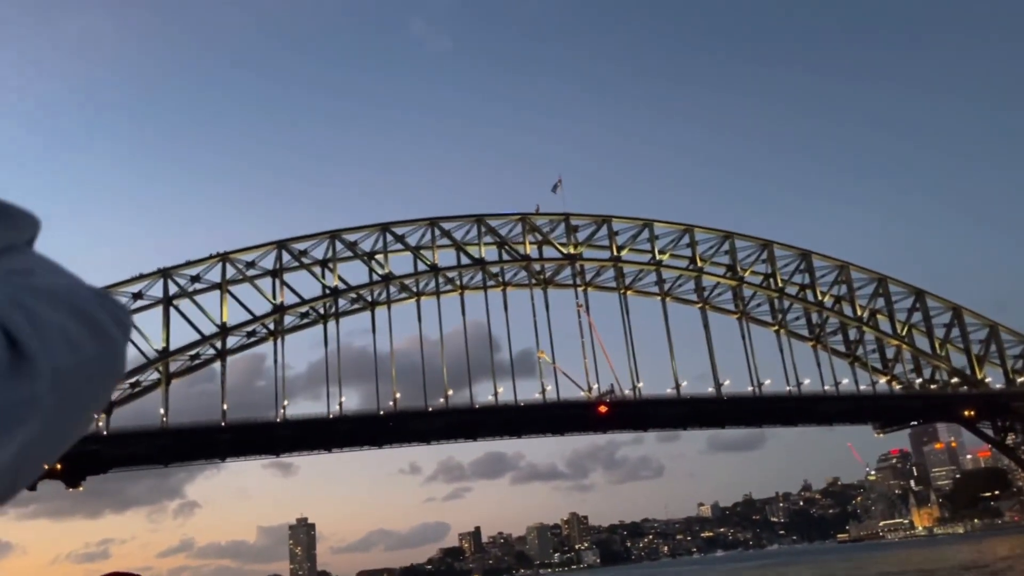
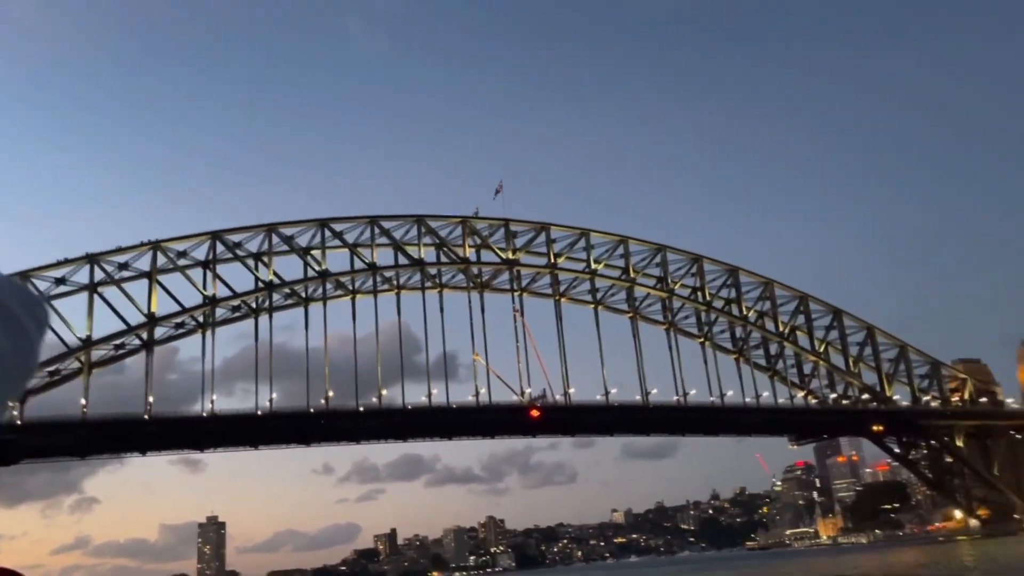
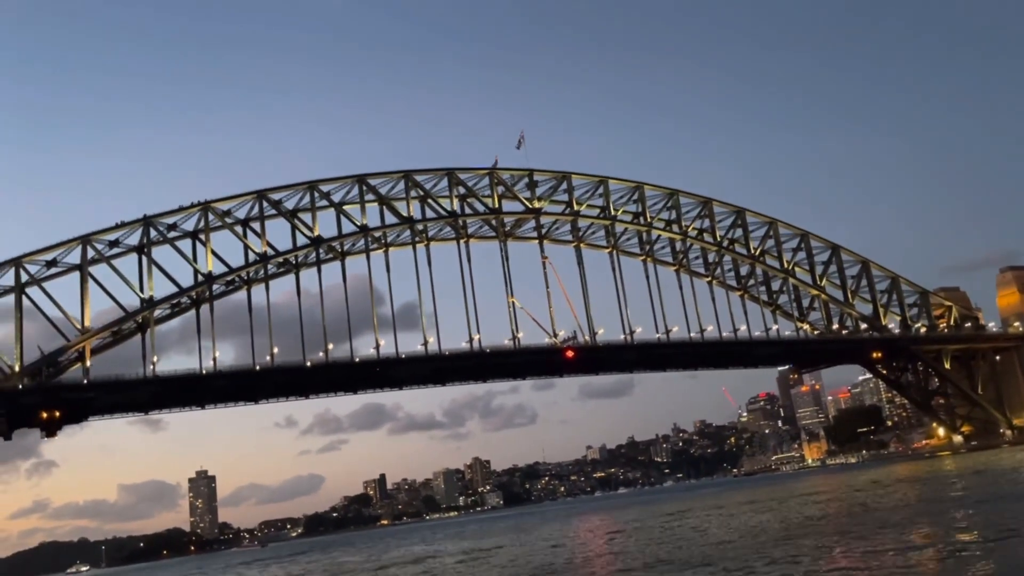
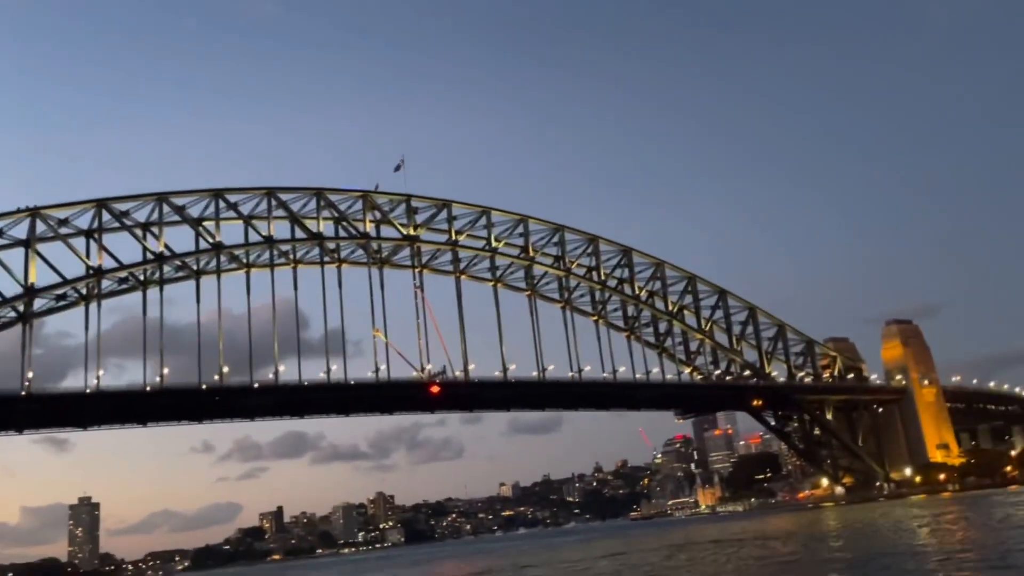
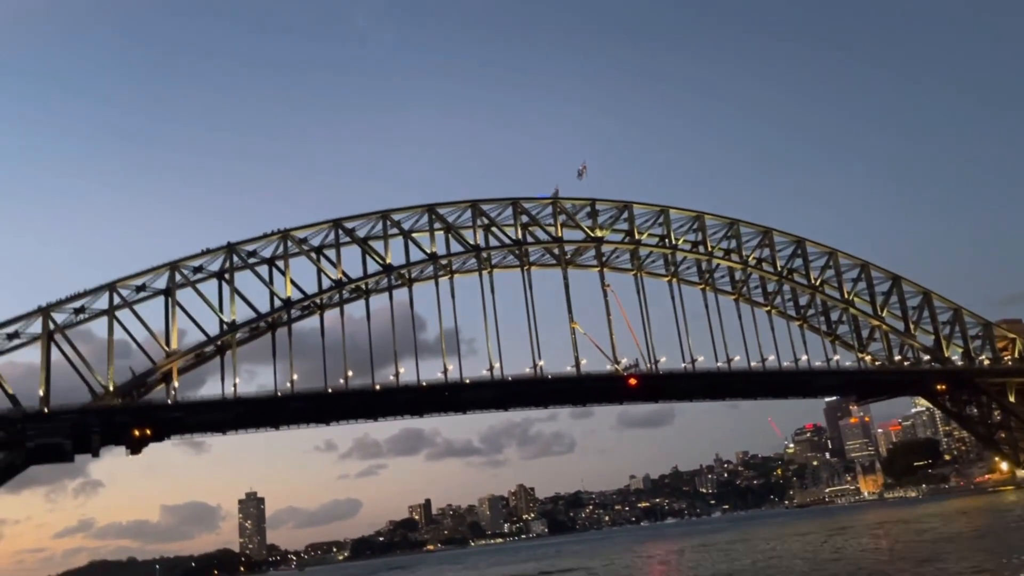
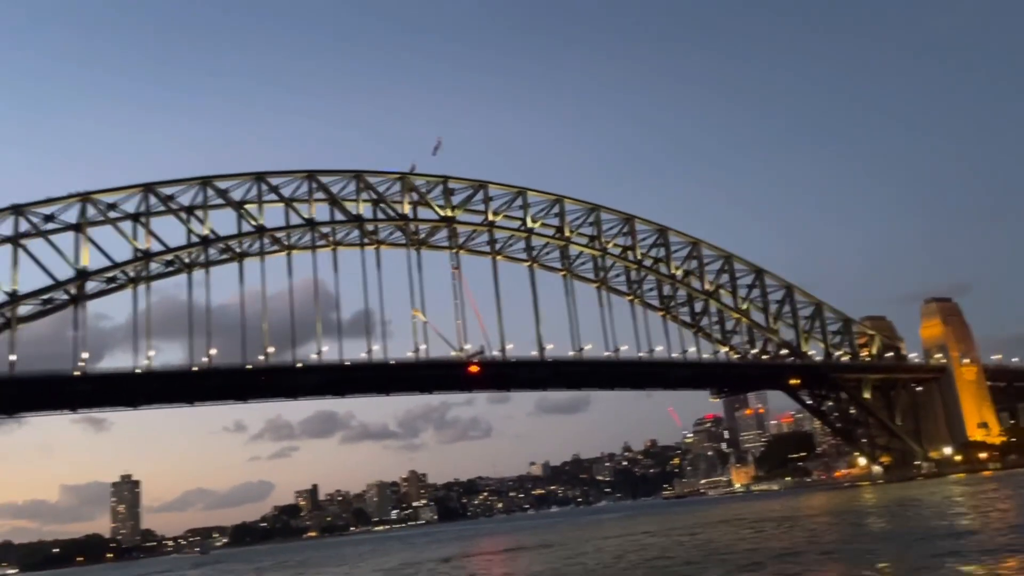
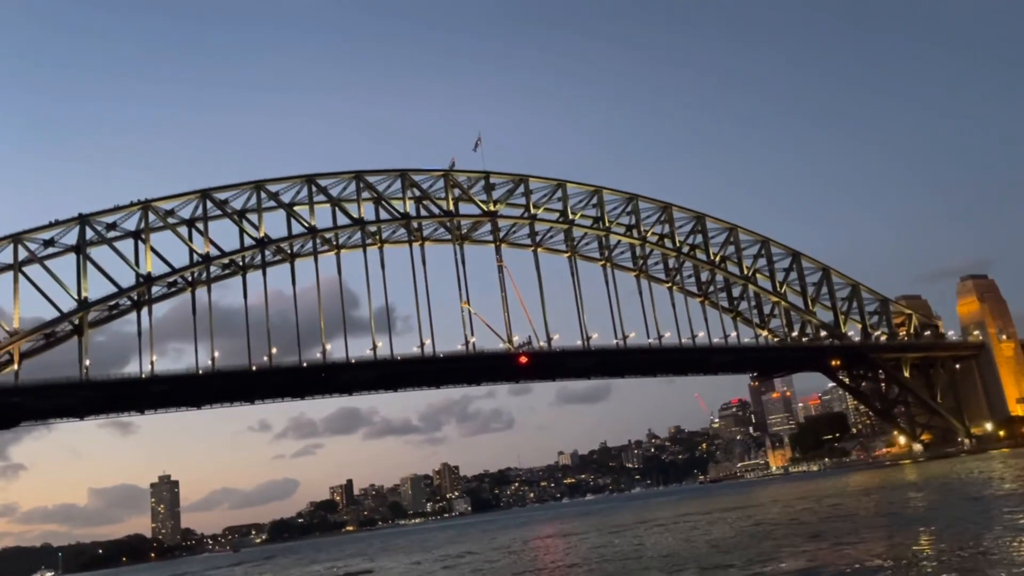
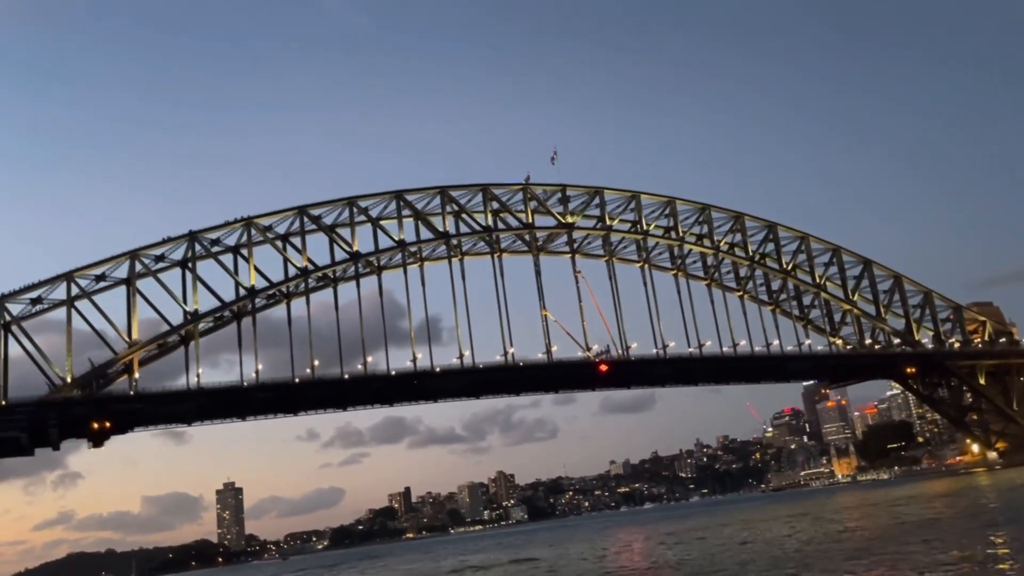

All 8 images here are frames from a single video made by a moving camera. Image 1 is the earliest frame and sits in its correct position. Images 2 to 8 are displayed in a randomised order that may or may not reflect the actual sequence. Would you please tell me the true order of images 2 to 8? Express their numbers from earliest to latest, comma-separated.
2, 4, 6, 7, 3, 8, 5
